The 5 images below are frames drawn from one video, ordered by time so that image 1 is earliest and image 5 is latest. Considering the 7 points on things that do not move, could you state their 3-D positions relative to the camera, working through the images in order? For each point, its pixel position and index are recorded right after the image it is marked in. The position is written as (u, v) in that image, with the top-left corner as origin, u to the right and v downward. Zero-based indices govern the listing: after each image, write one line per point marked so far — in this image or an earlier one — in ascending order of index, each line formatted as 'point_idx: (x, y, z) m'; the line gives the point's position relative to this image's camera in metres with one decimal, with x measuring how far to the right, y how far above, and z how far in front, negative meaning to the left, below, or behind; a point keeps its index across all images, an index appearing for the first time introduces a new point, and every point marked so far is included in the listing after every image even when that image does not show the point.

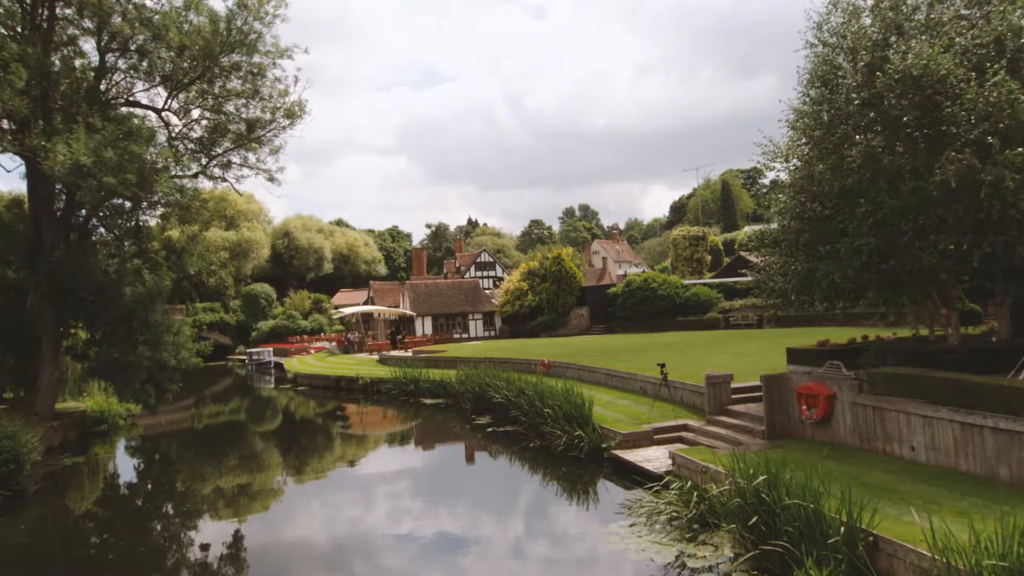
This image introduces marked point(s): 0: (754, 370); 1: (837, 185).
0: (+5.8, -1.9, +15.5) m
1: (+5.2, +1.6, +10.2) m
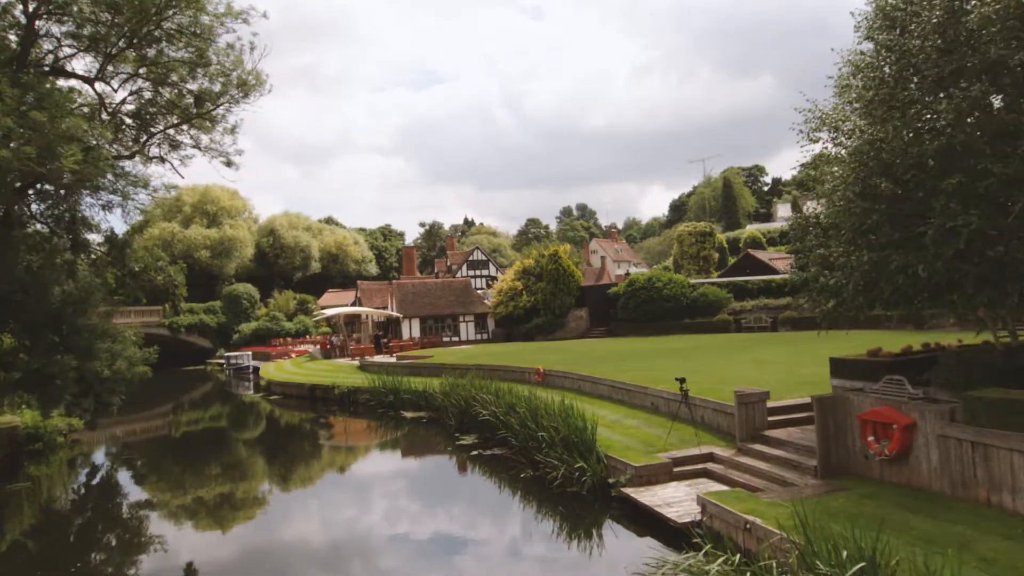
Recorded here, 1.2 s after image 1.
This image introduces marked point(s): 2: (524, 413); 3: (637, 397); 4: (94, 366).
0: (+5.6, -1.9, +13.2) m
1: (+5.0, +1.7, +7.8) m
2: (+0.2, -2.5, +13.0) m
3: (+2.7, -2.3, +13.6) m
4: (-10.3, -1.9, +15.8) m
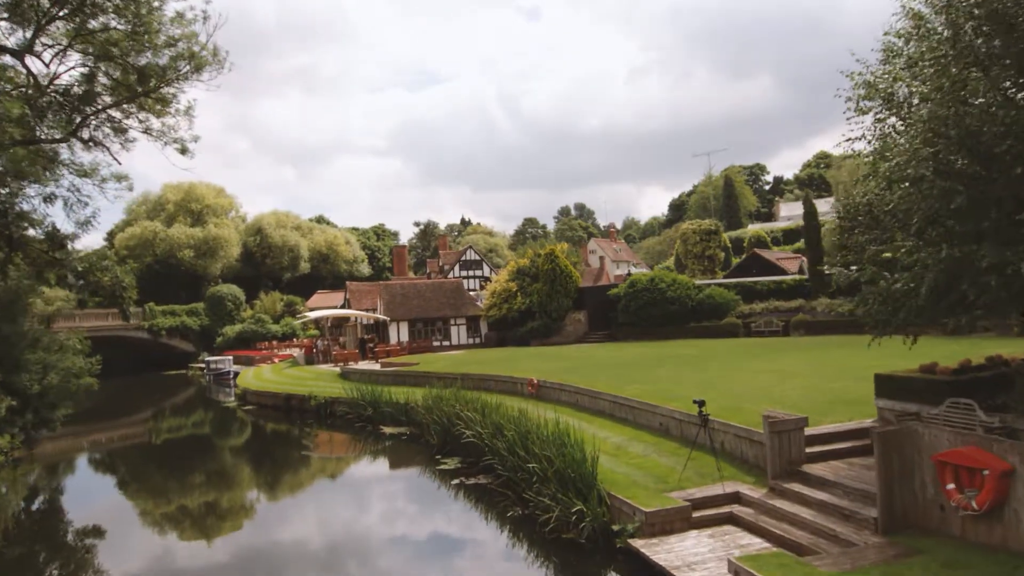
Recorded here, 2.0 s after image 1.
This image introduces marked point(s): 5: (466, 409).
0: (+5.4, -2.0, +11.4) m
1: (+4.8, +1.6, +6.1) m
2: (0.0, -2.6, +11.2) m
3: (+2.4, -2.4, +11.8) m
4: (-10.5, -2.0, +13.9) m
5: (-1.0, -2.7, +14.1) m
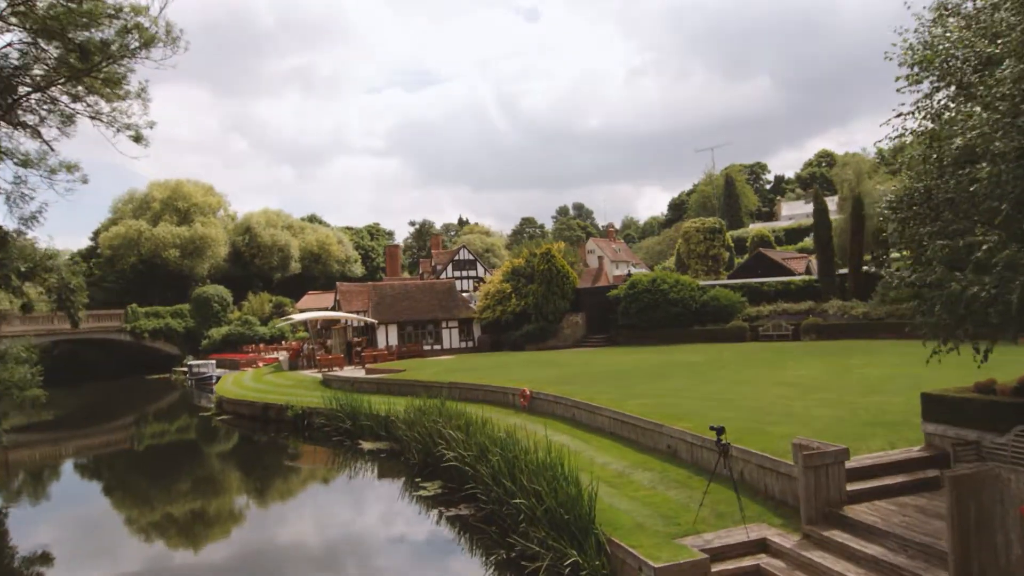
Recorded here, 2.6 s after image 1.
0: (+5.2, -2.0, +10.0) m
1: (+4.6, +1.6, +4.6) m
2: (-0.2, -2.6, +9.8) m
3: (+2.2, -2.4, +10.4) m
4: (-10.7, -2.0, +12.5) m
5: (-1.2, -2.7, +12.7) m
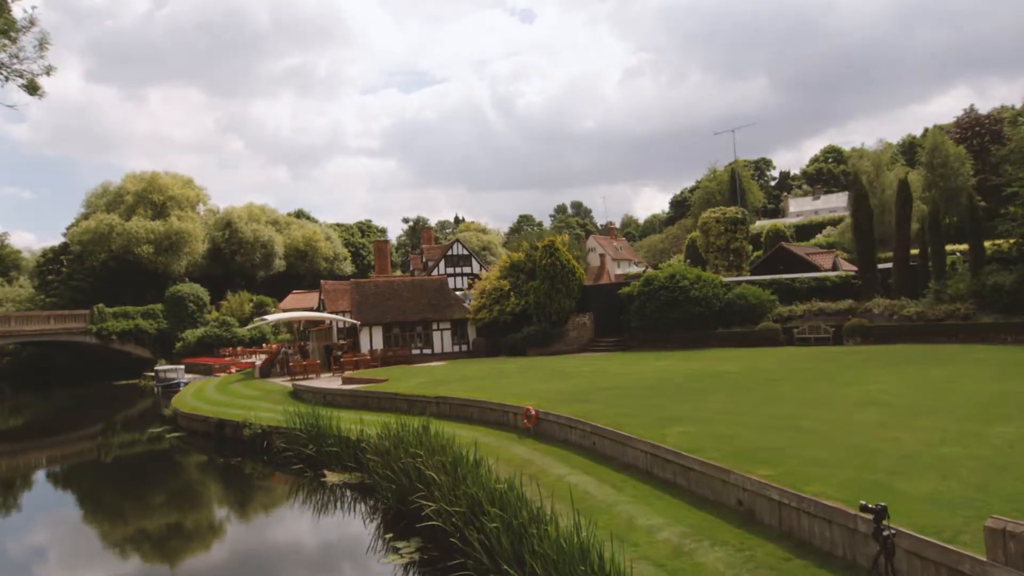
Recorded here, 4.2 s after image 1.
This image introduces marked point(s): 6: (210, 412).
0: (+5.2, -1.9, +7.0) m
1: (+4.6, +1.7, +1.6) m
2: (-0.2, -2.5, +6.7) m
3: (+2.3, -2.3, +7.3) m
4: (-10.7, -1.9, +9.4) m
5: (-1.2, -2.6, +9.7) m
6: (-9.1, -3.8, +19.5) m
